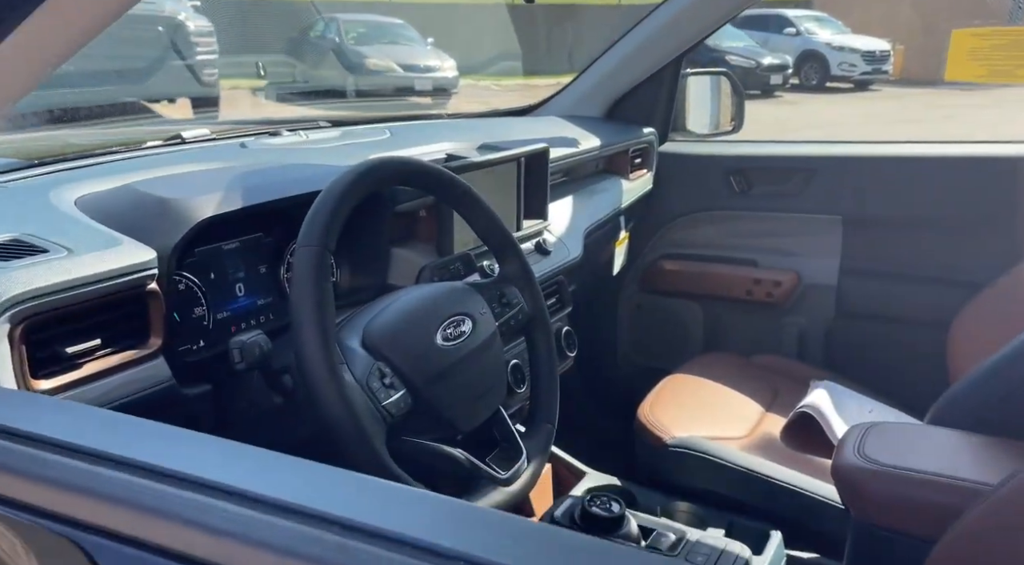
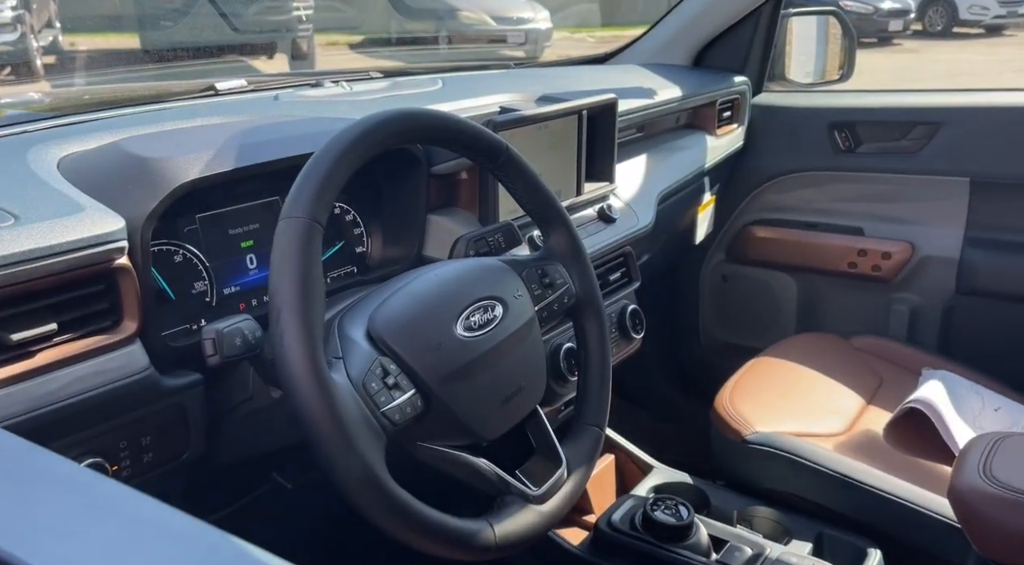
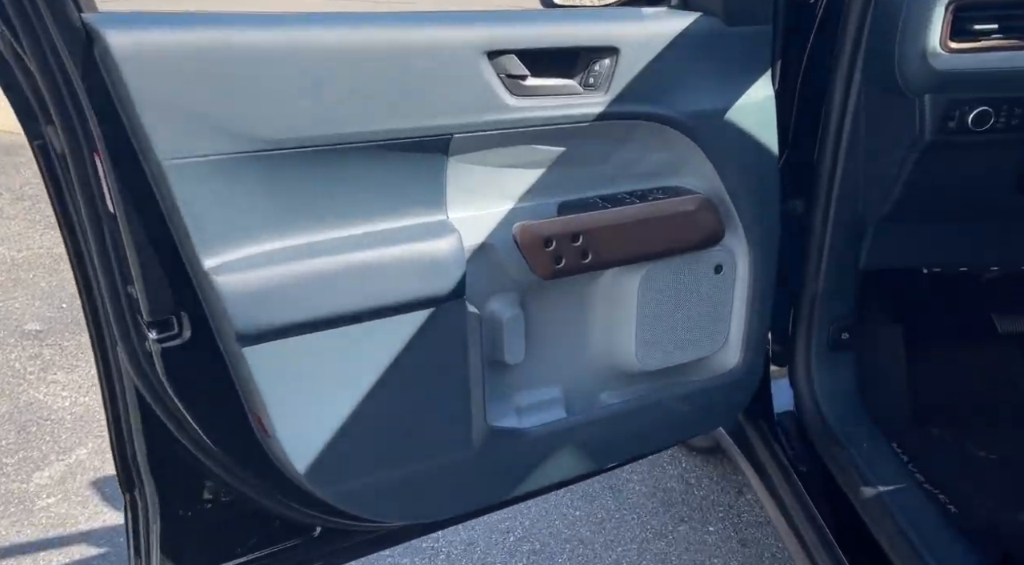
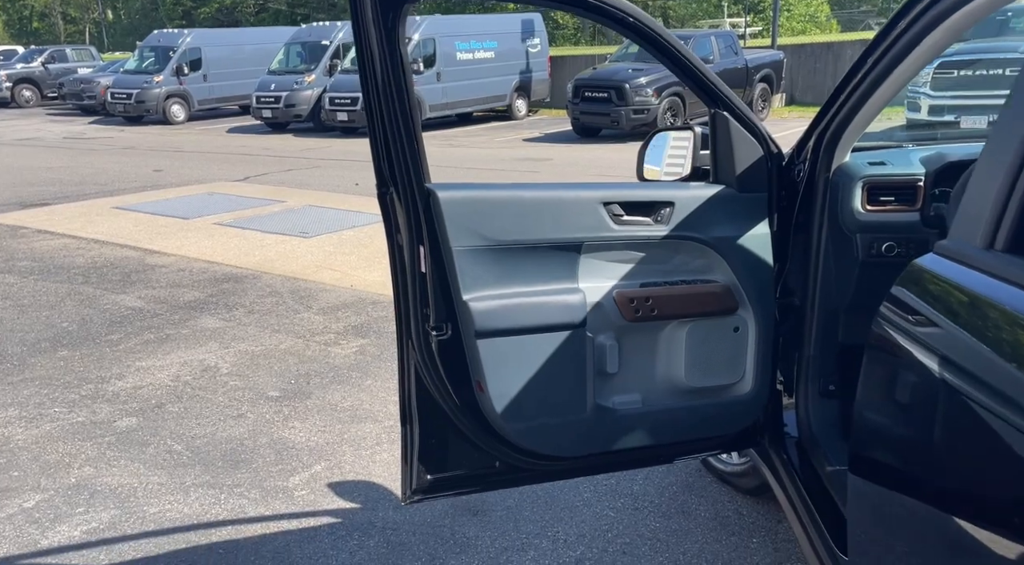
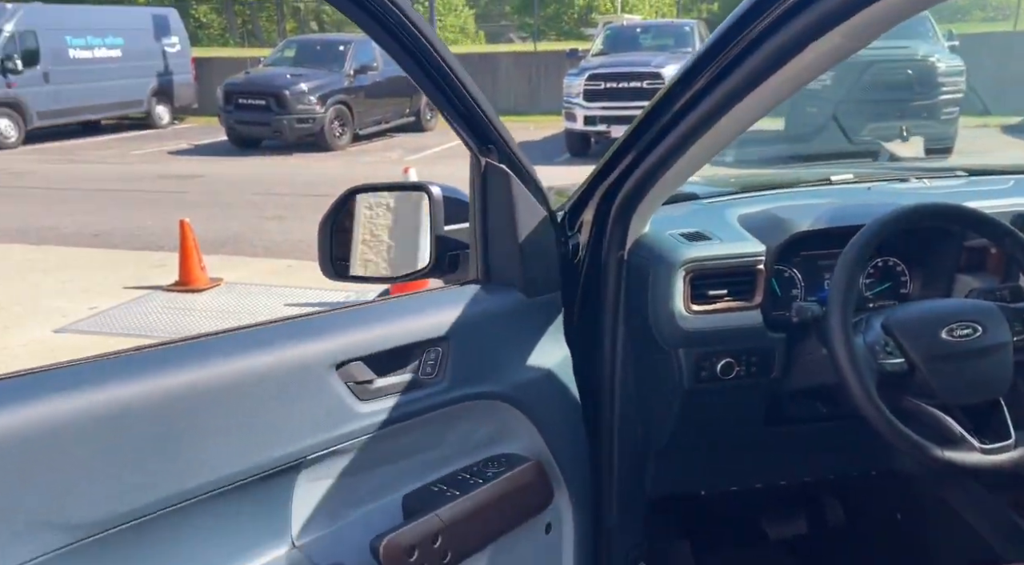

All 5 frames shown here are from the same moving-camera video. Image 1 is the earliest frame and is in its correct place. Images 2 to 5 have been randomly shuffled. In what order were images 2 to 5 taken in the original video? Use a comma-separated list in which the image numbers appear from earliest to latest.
2, 5, 4, 3
